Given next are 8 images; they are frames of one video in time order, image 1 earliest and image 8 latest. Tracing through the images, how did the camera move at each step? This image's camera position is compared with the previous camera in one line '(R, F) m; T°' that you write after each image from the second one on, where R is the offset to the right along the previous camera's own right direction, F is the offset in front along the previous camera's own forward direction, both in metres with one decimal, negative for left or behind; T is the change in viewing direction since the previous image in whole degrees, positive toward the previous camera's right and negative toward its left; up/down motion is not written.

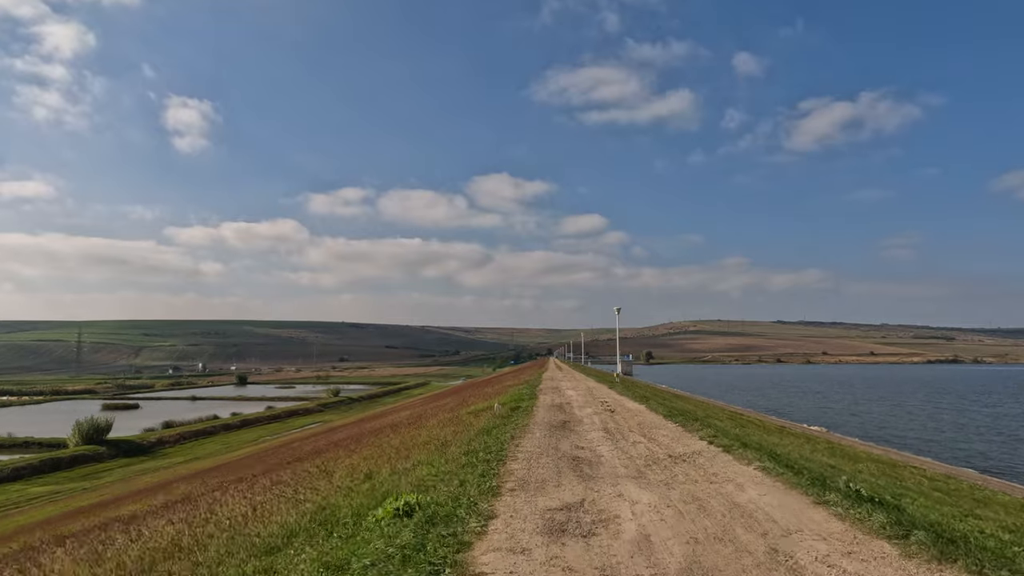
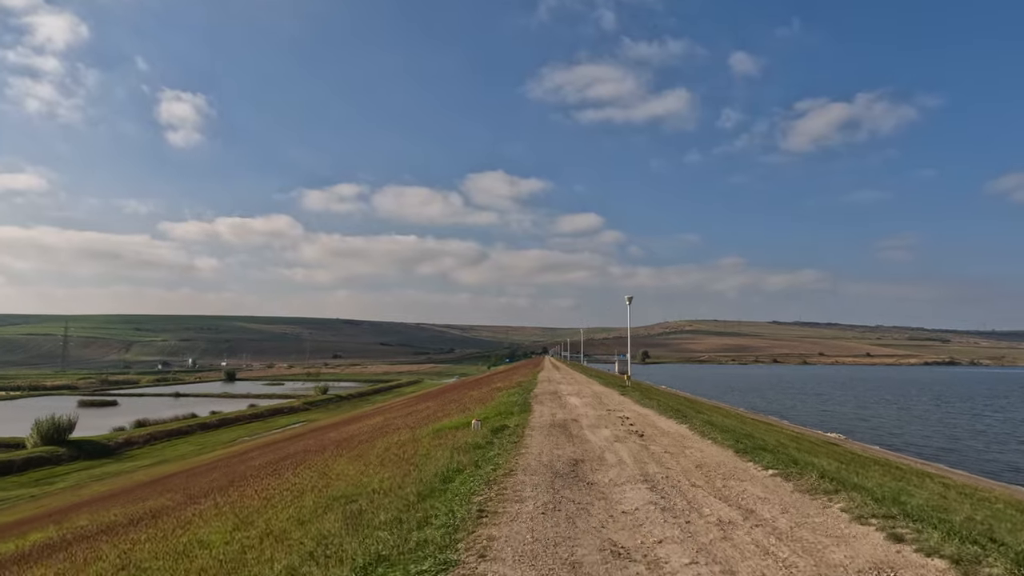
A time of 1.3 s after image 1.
(+0.1, +3.0) m; 0°
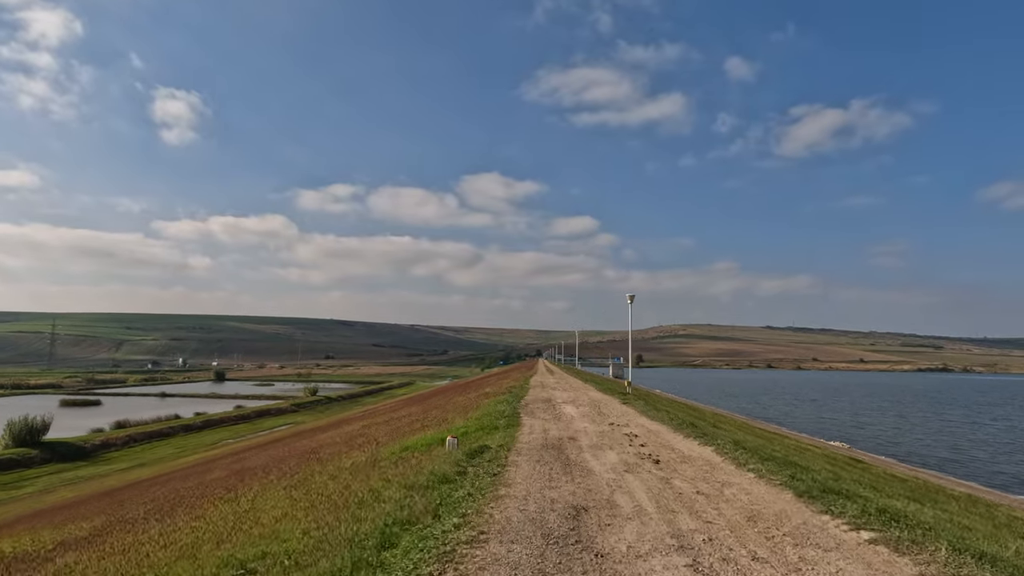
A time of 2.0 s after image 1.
(+0.1, +1.4) m; +1°
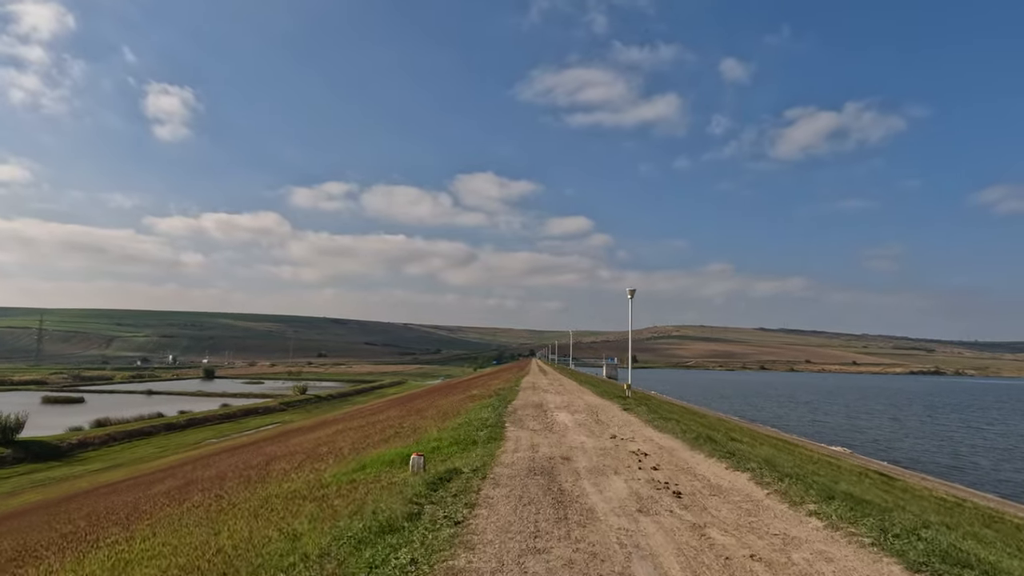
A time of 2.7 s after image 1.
(+0.1, +1.2) m; +1°
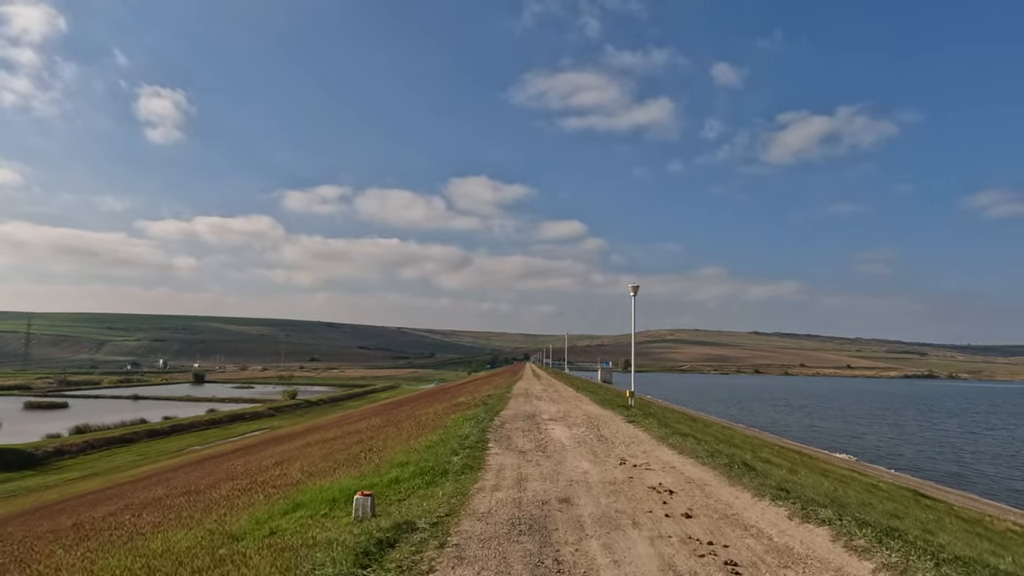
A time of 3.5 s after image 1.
(+0.1, +1.3) m; +1°
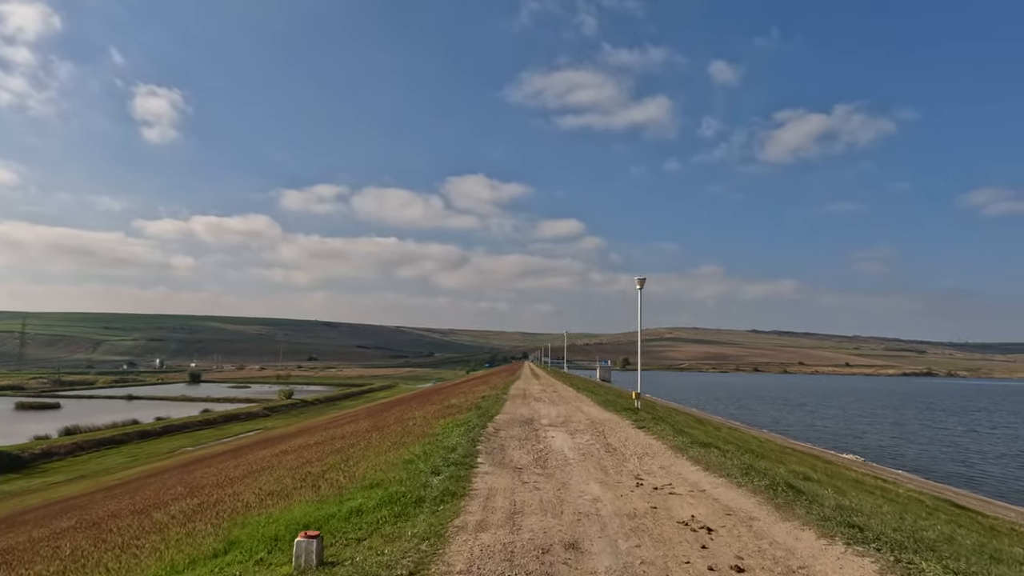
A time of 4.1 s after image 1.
(0.0, +0.9) m; 0°
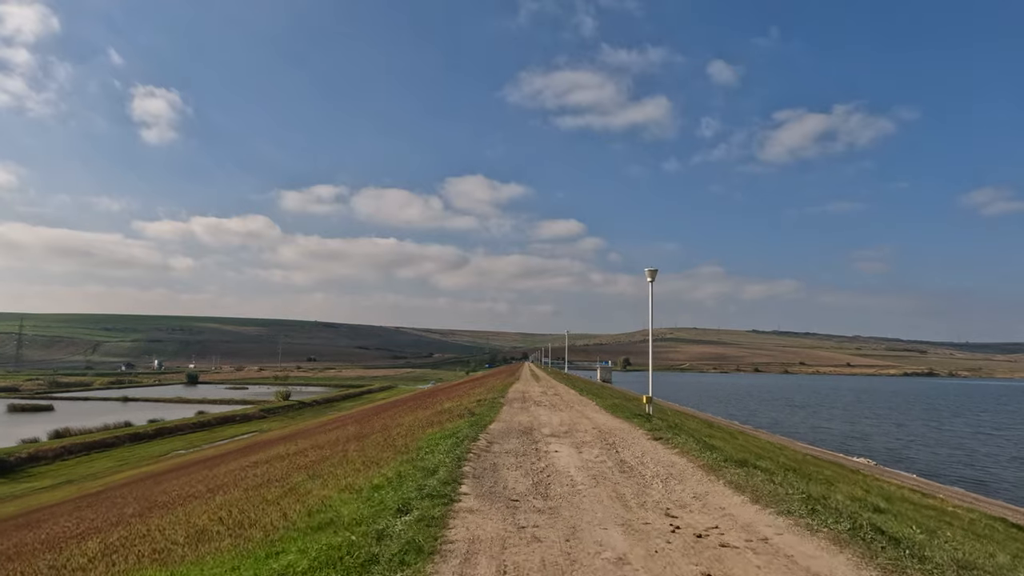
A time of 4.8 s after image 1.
(0.0, +1.0) m; 0°
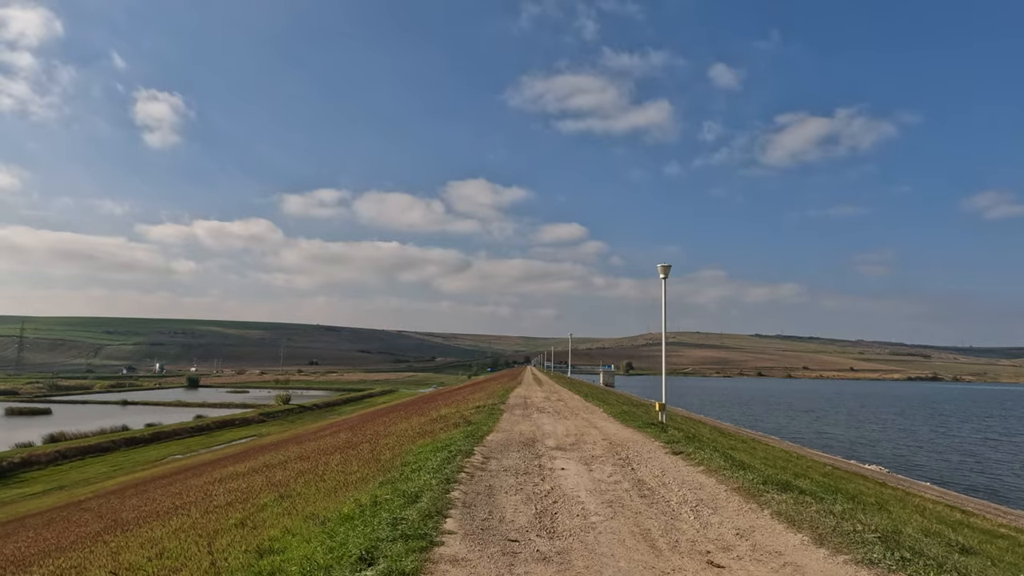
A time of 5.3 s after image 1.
(0.0, +0.8) m; 0°
